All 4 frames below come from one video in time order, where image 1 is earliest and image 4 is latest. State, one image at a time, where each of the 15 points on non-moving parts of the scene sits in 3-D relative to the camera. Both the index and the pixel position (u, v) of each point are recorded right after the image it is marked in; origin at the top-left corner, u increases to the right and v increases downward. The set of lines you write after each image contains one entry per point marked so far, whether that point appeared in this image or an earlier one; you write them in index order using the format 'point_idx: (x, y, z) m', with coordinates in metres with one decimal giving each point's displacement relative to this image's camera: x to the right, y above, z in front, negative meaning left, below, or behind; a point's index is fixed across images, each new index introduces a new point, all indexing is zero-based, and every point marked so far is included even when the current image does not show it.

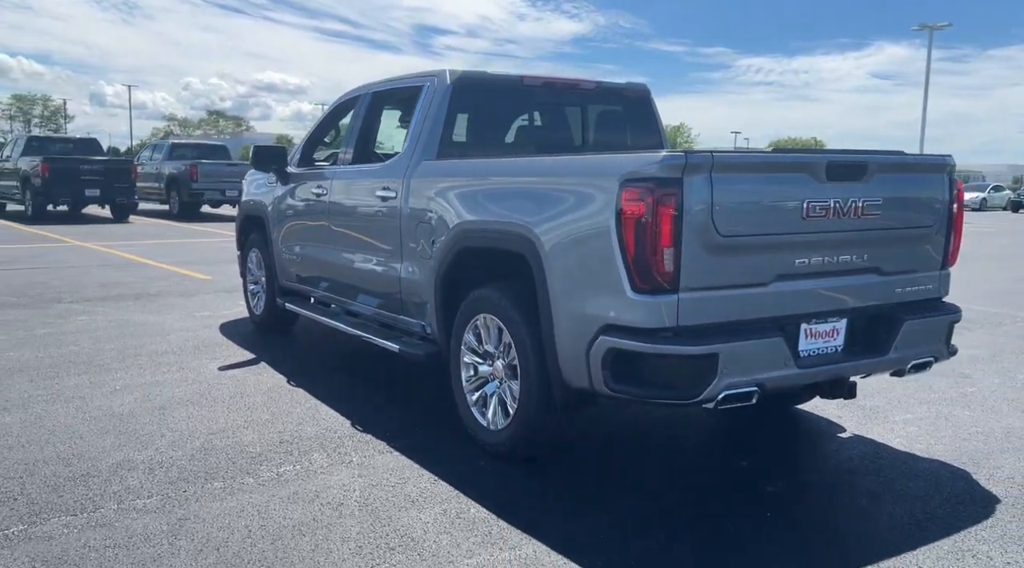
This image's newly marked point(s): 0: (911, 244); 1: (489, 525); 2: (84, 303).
0: (+2.0, +0.2, +4.1) m
1: (-0.1, -1.0, +3.5) m
2: (-5.5, -0.2, +10.4) m
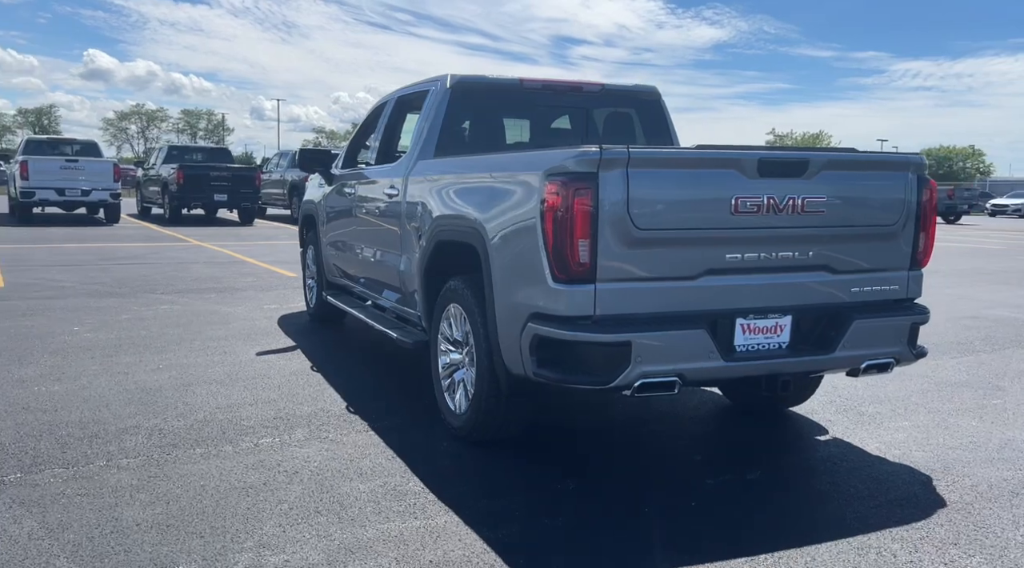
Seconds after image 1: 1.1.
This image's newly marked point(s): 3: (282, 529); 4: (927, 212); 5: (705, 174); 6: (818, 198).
0: (+1.8, +0.2, +4.1) m
1: (-0.4, -1.0, +3.7) m
2: (-4.8, -0.1, +11.4) m
3: (-0.9, -1.0, +3.3) m
4: (+2.1, +0.4, +4.2) m
5: (+0.8, +0.5, +3.6) m
6: (+1.4, +0.4, +3.9) m
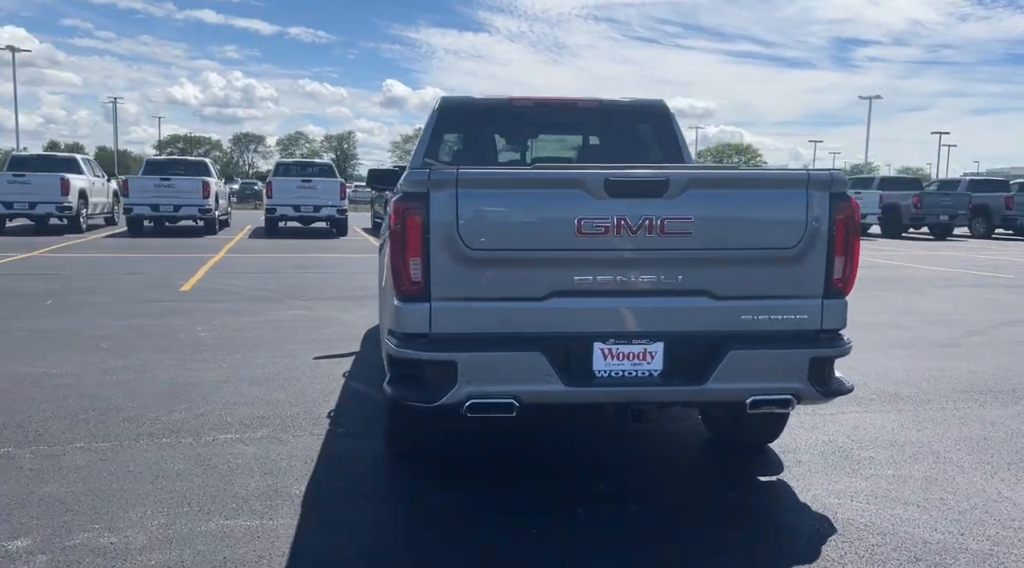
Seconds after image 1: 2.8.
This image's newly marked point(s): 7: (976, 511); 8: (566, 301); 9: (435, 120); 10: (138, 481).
0: (+1.1, +0.1, +3.7) m
1: (-1.1, -1.1, +4.0) m
2: (-3.1, -0.3, +12.6) m
3: (-1.7, -1.1, +3.7) m
4: (+1.5, +0.2, +3.8) m
5: (+0.1, +0.4, +3.6) m
6: (+0.8, +0.3, +3.6) m
7: (+2.2, -1.1, +3.9) m
8: (+0.2, -0.1, +3.7) m
9: (-0.5, +1.2, +5.6) m
10: (-1.9, -1.0, +4.1) m
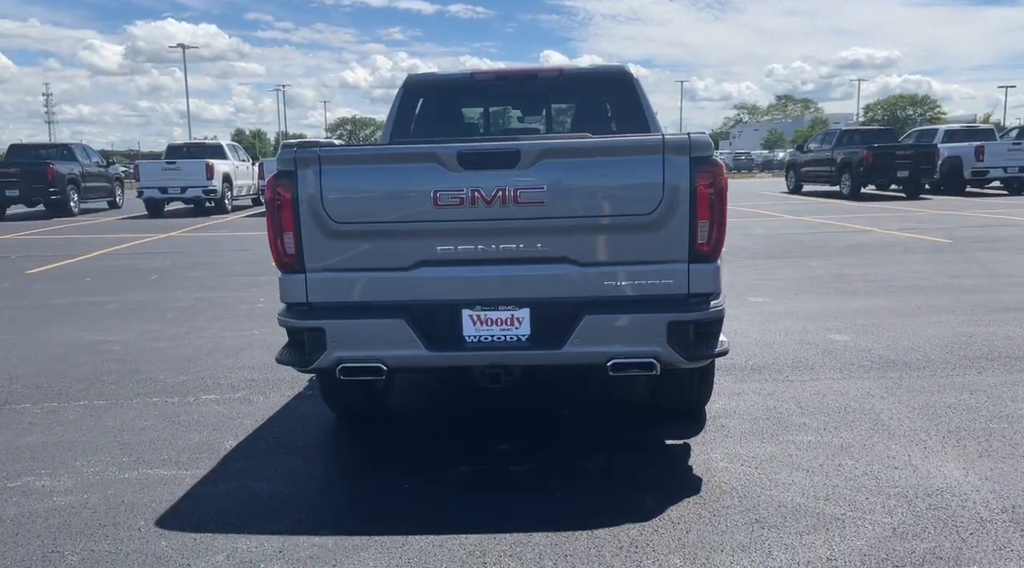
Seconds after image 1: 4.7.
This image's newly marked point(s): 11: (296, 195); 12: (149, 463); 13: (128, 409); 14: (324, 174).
0: (+0.5, +0.2, +3.7) m
1: (-1.6, -0.9, +4.5) m
2: (-2.0, +0.2, +13.3) m
3: (-2.3, -0.9, +4.3) m
4: (+0.9, +0.4, +3.7) m
5: (-0.5, +0.5, +3.8) m
6: (+0.1, +0.4, +3.7) m
7: (+1.6, -0.9, +3.8) m
8: (-0.4, +0.1, +3.9) m
9: (-0.8, +1.4, +5.9) m
10: (-2.4, -0.9, +4.8) m
11: (-1.0, +0.4, +3.8) m
12: (-1.9, -0.9, +4.3) m
13: (-2.5, -0.8, +5.3) m
14: (-0.9, +0.5, +3.8) m
